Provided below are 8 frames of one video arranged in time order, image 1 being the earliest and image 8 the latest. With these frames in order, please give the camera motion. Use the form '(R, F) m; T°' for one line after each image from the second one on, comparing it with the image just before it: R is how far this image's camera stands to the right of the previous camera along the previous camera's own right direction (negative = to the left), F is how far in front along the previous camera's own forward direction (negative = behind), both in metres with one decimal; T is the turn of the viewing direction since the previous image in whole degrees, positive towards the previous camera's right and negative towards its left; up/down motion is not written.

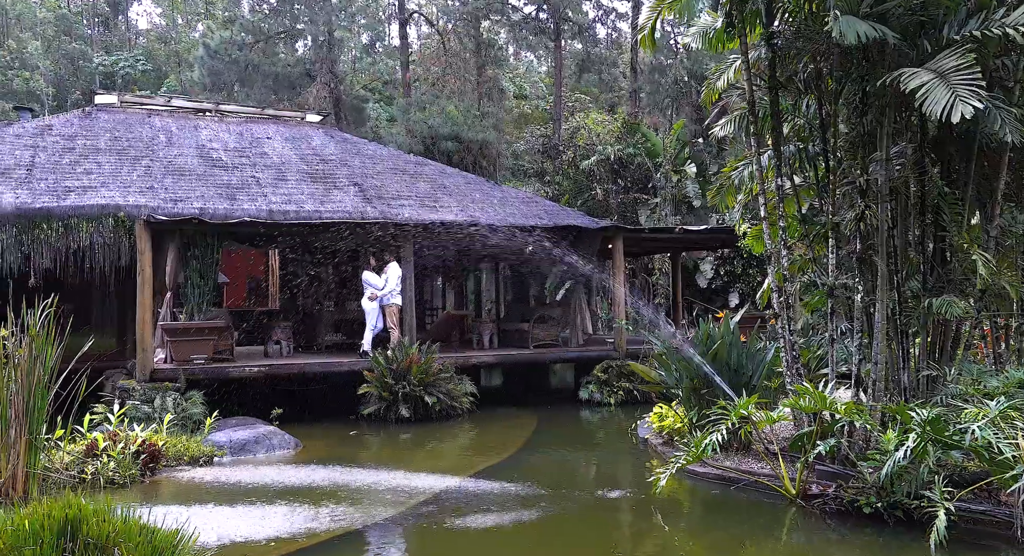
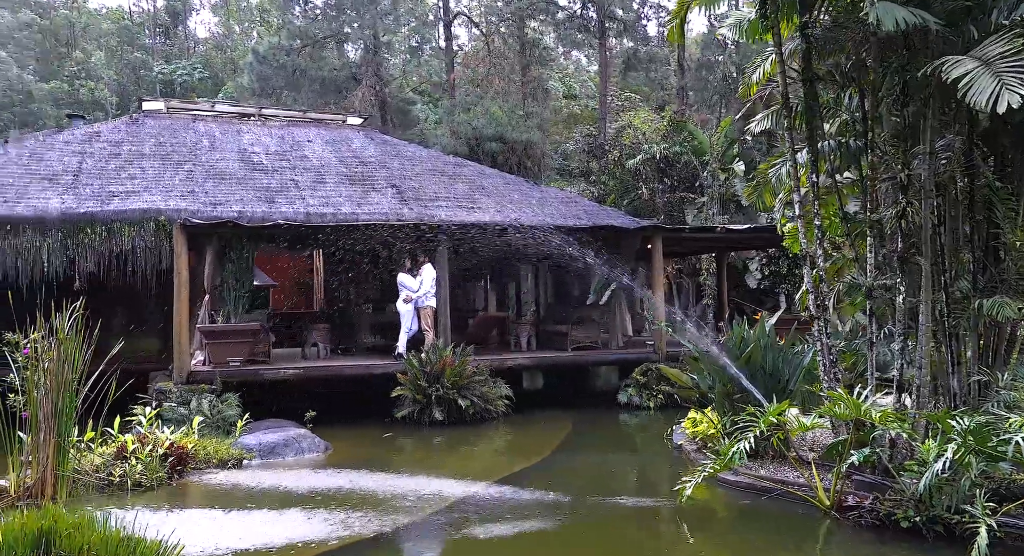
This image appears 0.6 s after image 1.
(+0.4, +0.2) m; -4°
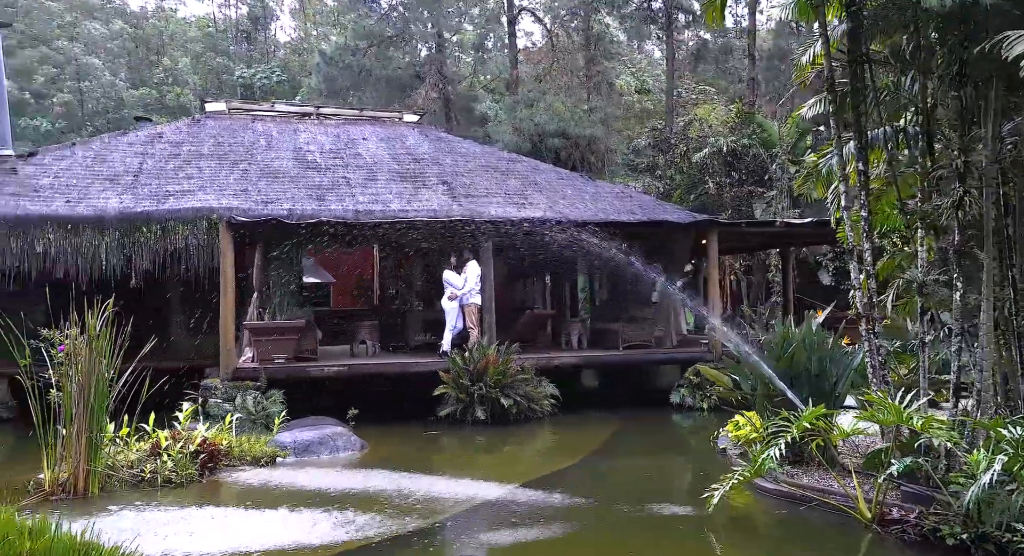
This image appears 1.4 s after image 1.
(+0.7, +0.3) m; -6°
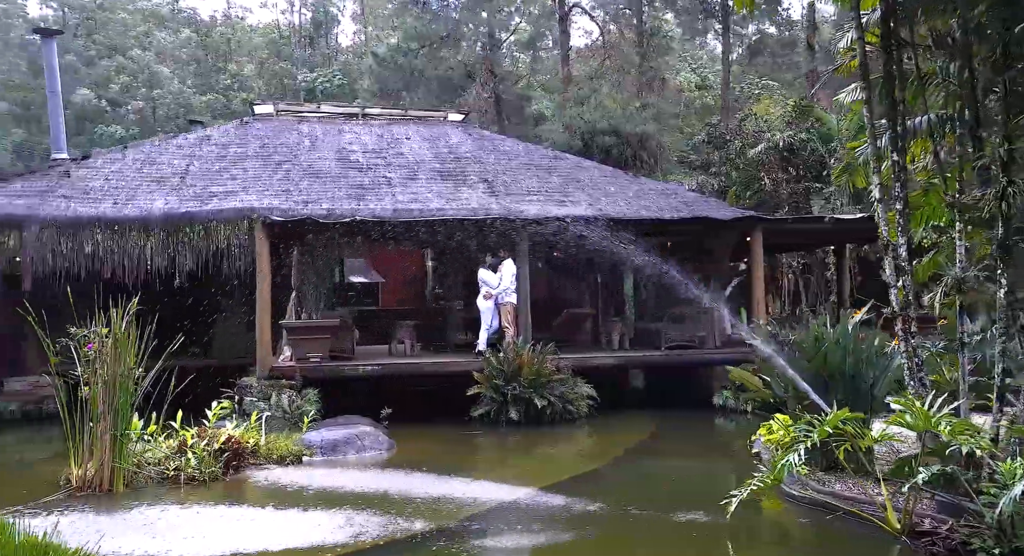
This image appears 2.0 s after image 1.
(+0.5, +0.2) m; -4°
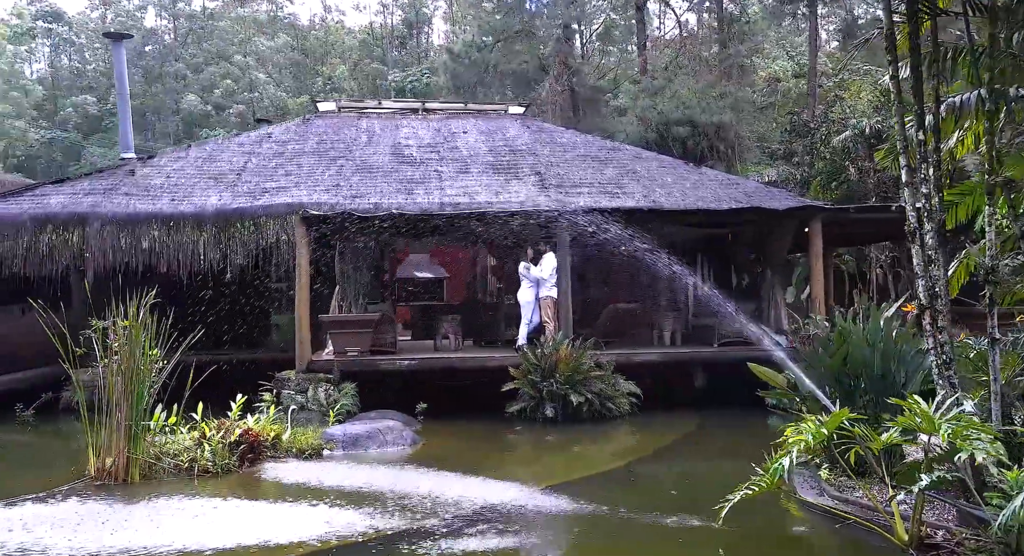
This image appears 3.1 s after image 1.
(+1.1, +0.4) m; -7°
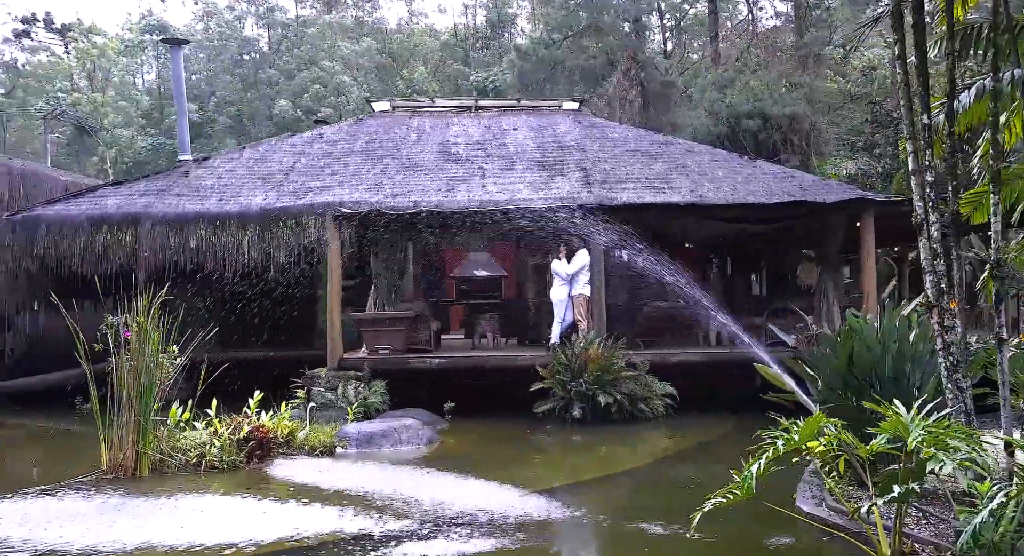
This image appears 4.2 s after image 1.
(+1.1, +0.3) m; -7°
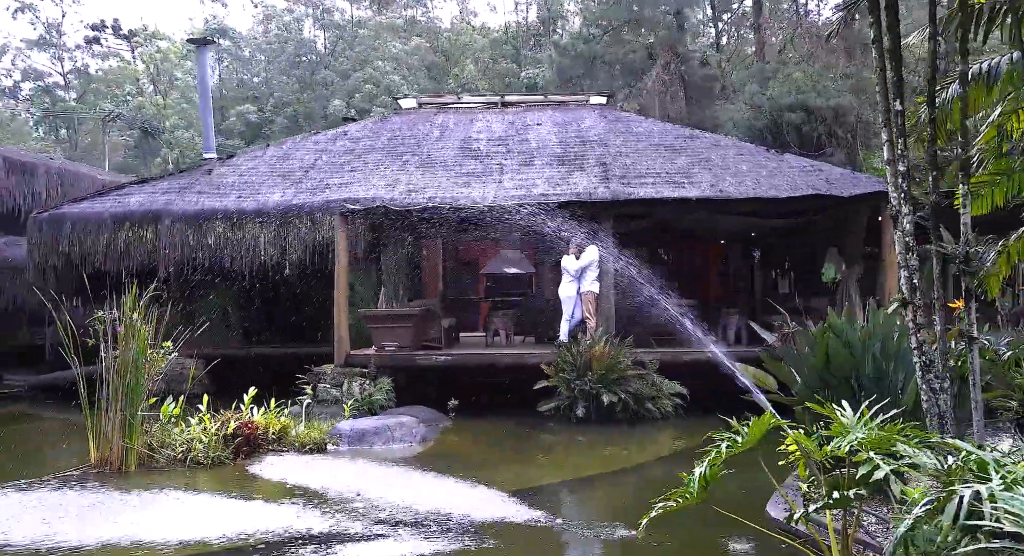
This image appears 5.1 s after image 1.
(+0.9, +0.3) m; -5°
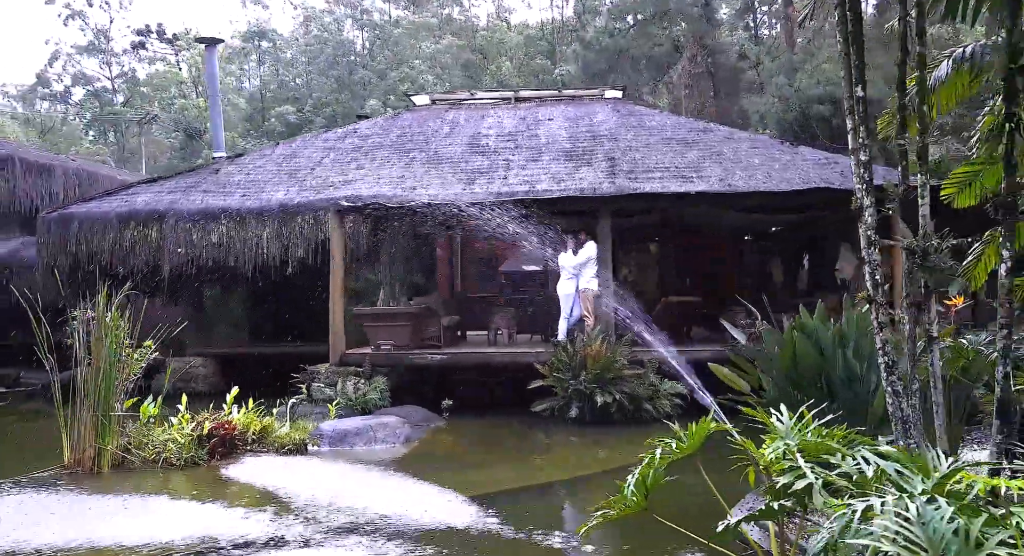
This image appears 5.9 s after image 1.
(+0.8, +0.4) m; -4°
